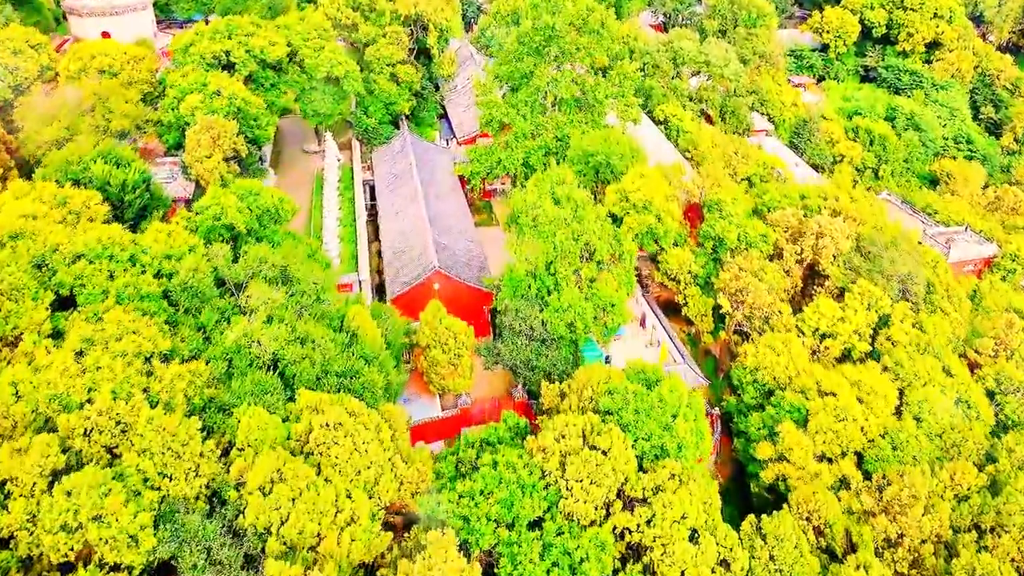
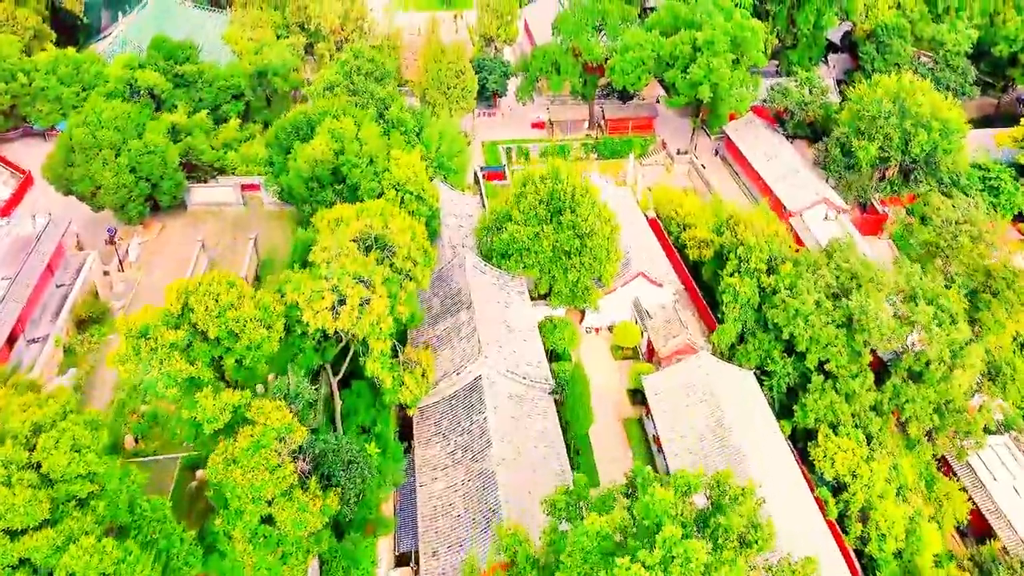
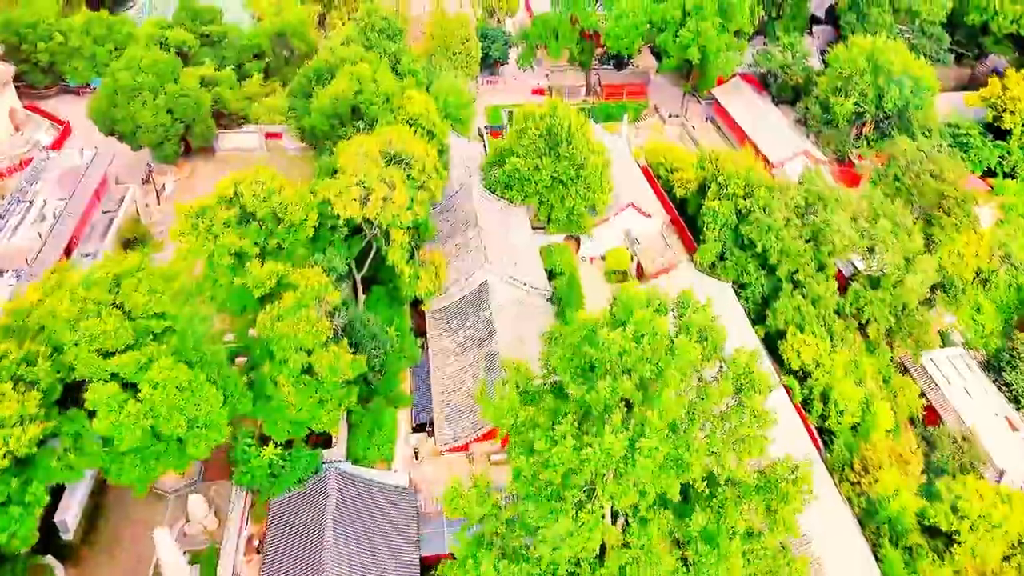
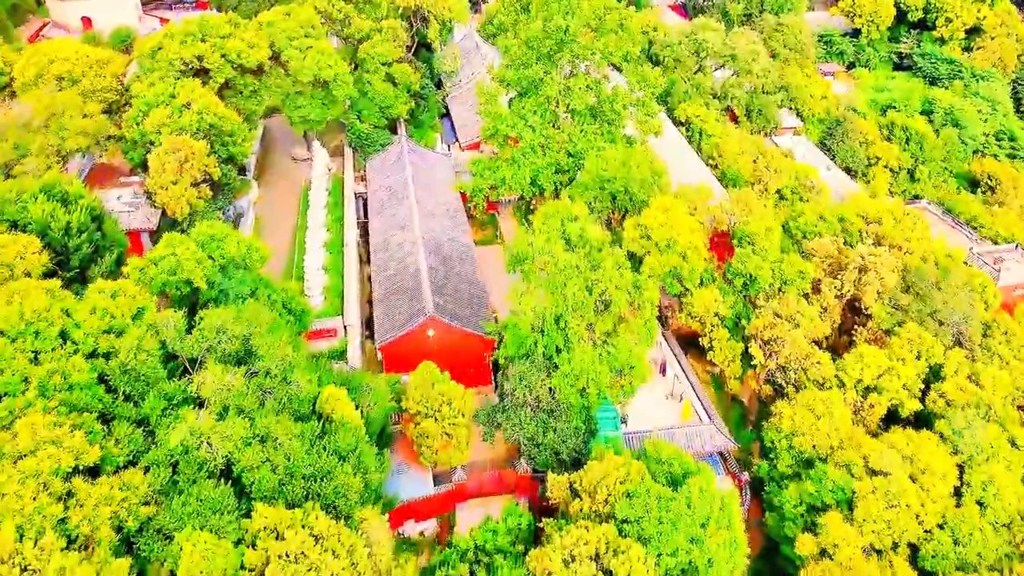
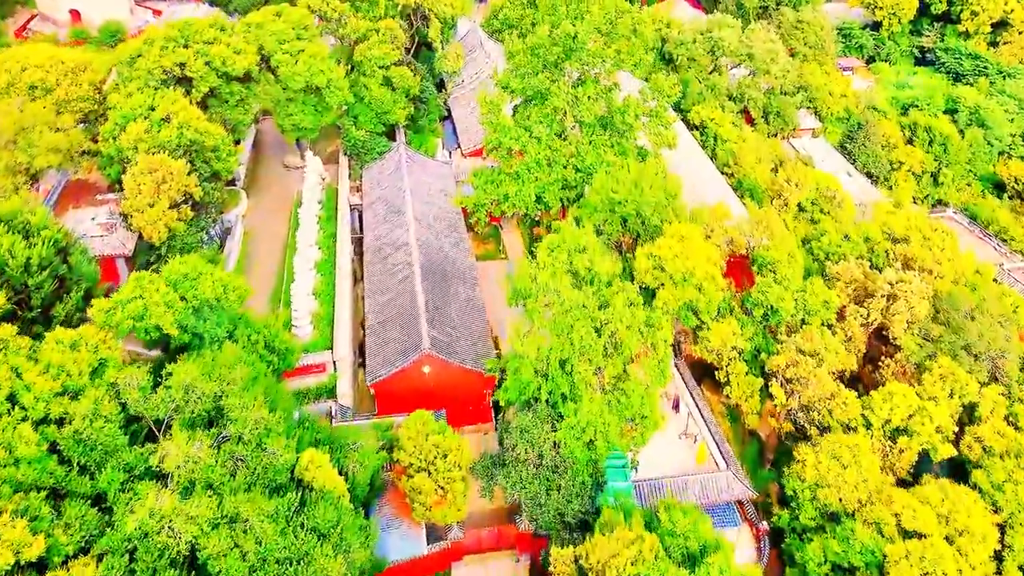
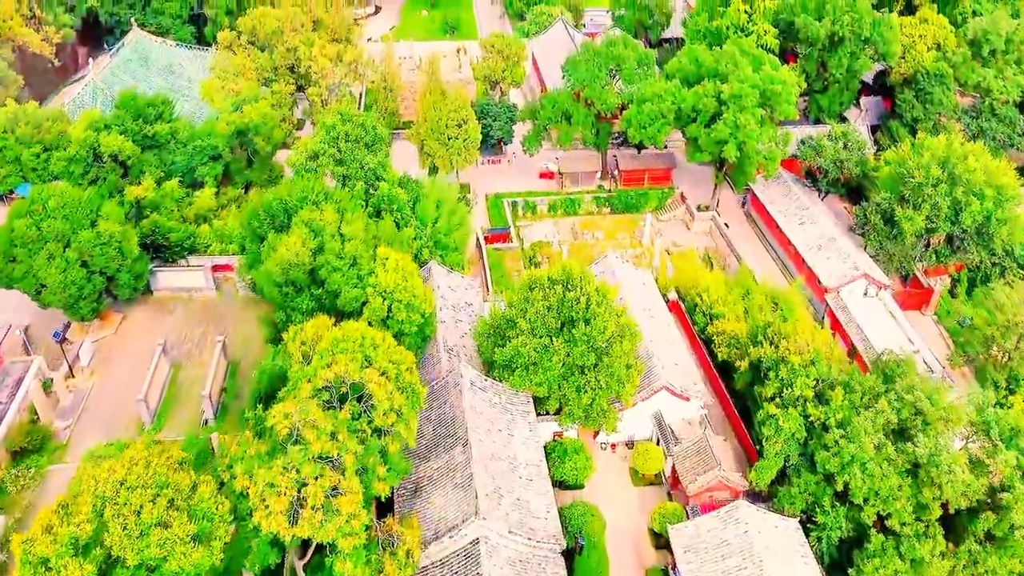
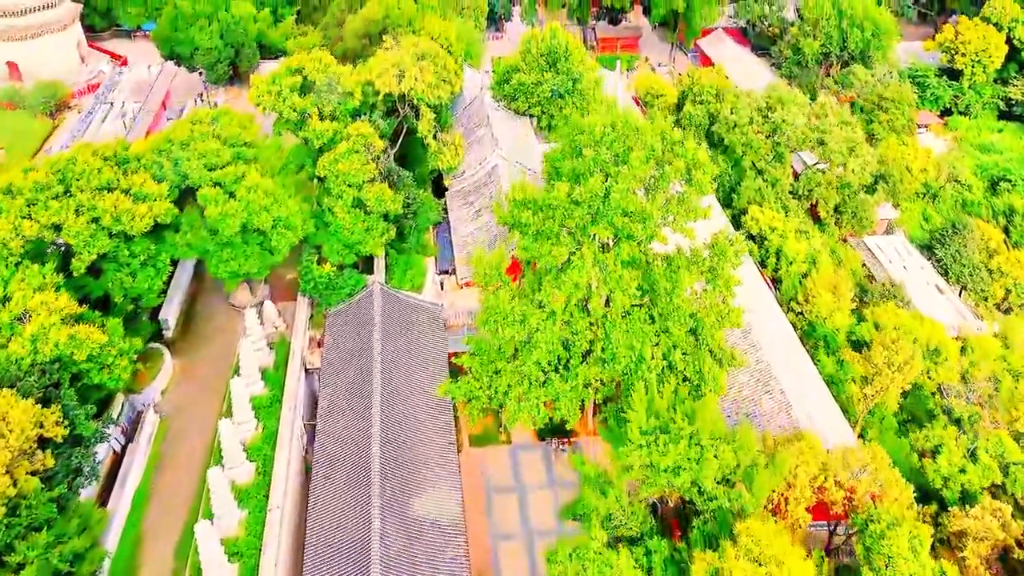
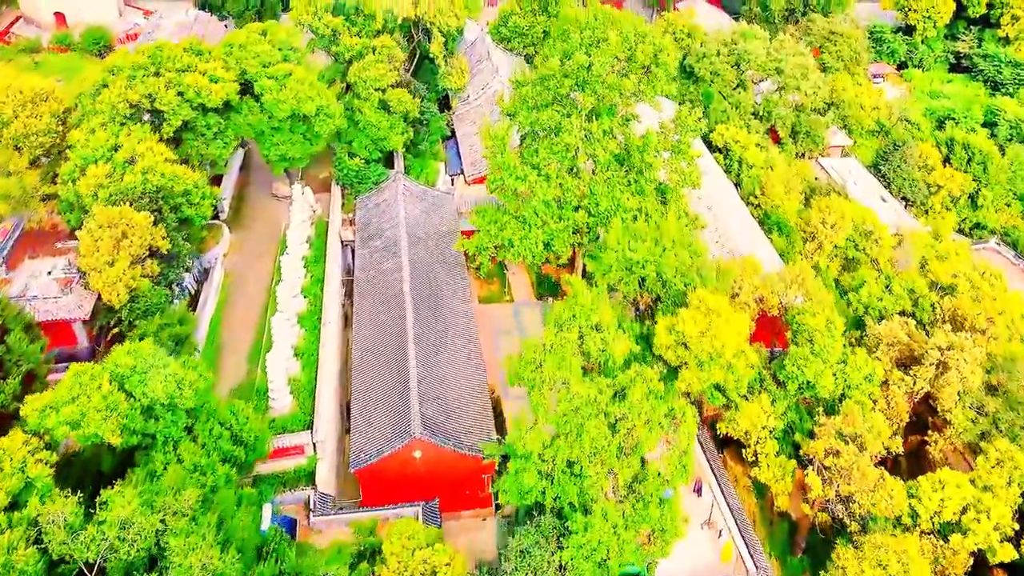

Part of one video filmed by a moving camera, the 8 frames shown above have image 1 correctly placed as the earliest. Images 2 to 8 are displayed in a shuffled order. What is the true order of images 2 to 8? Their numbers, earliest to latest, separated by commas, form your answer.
4, 5, 8, 7, 3, 2, 6
